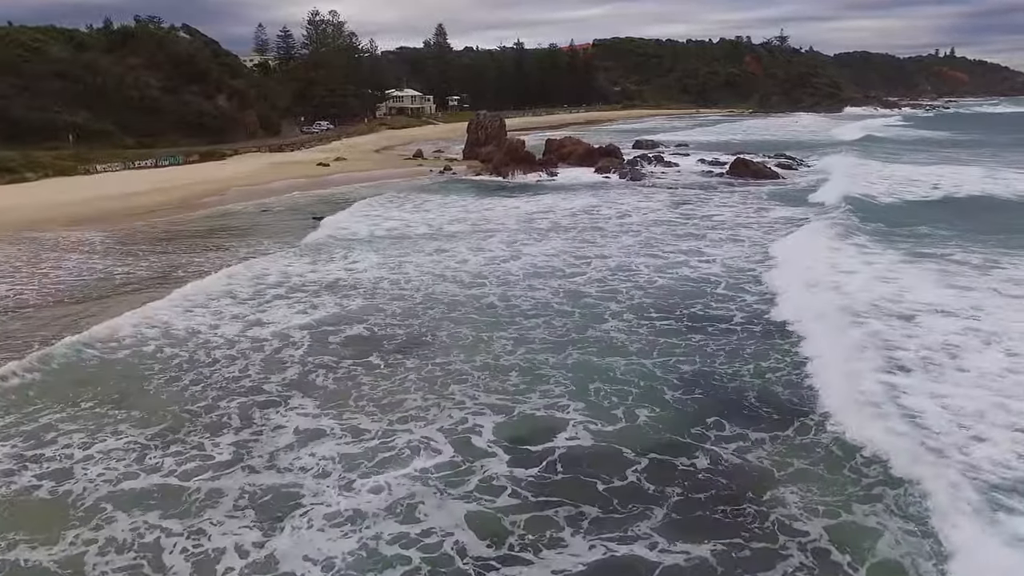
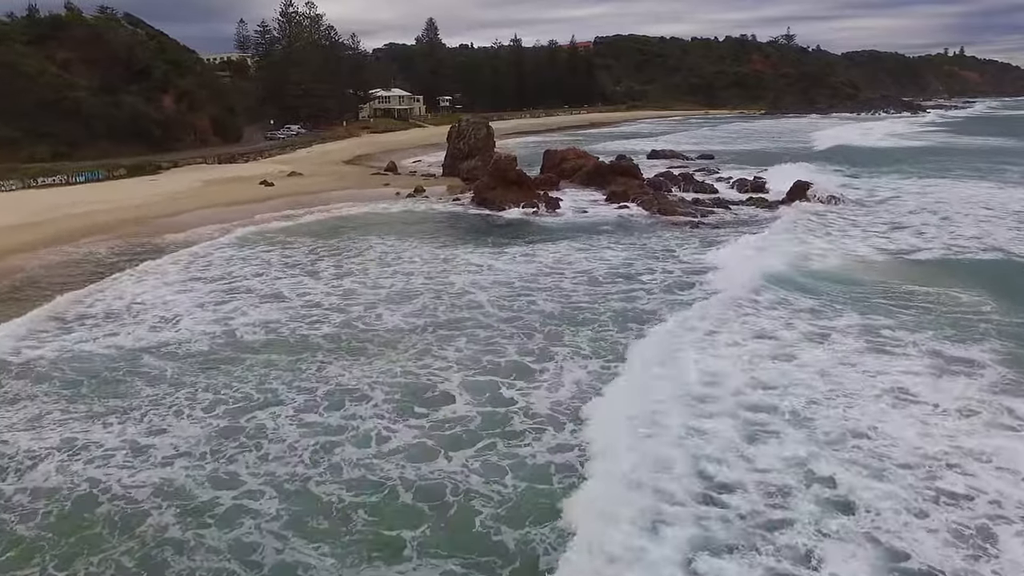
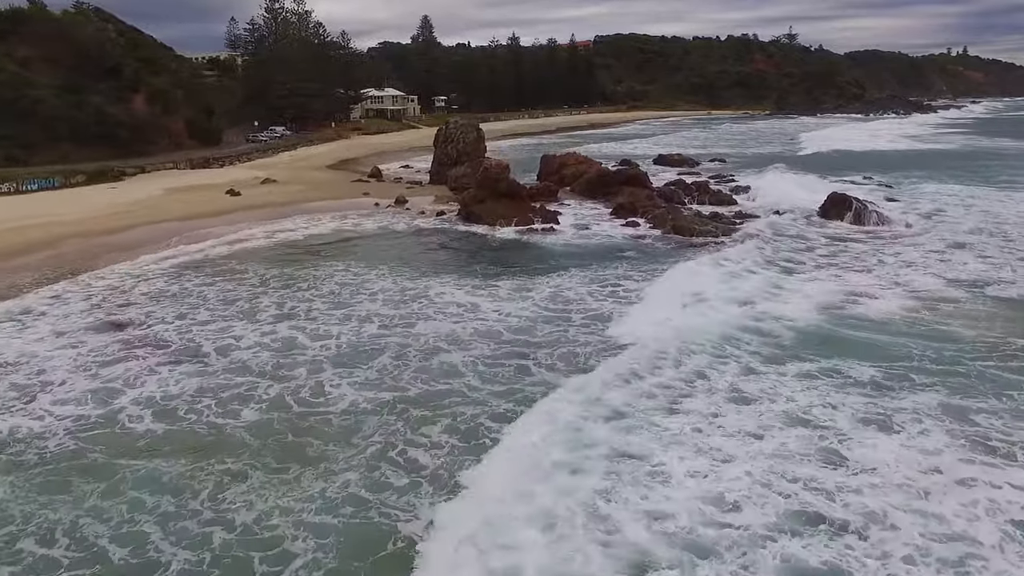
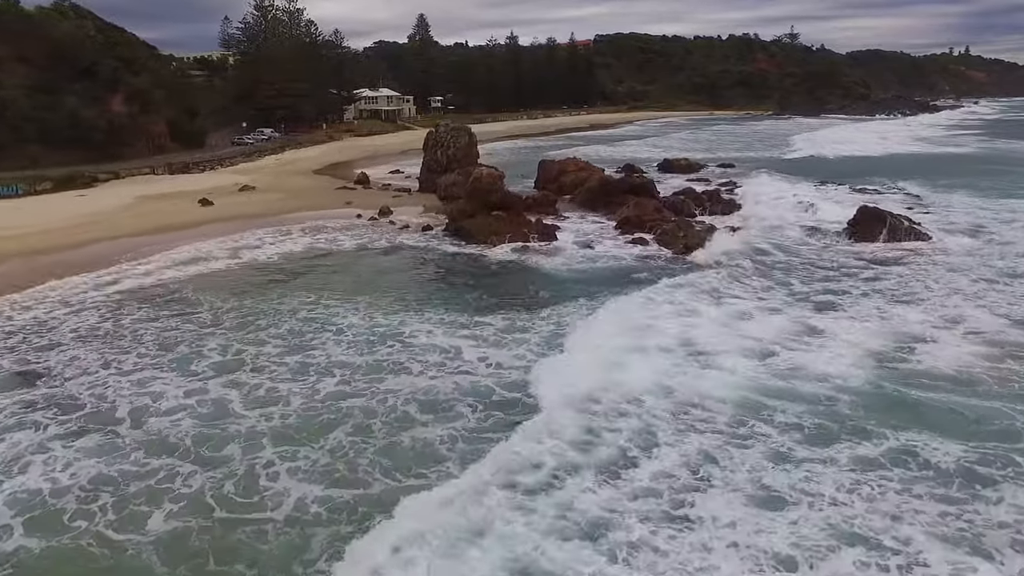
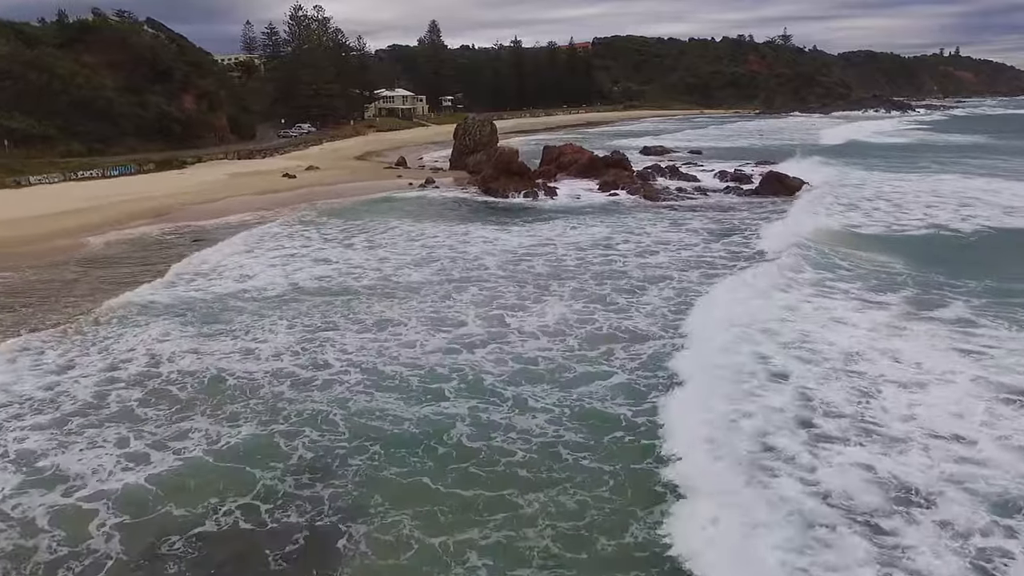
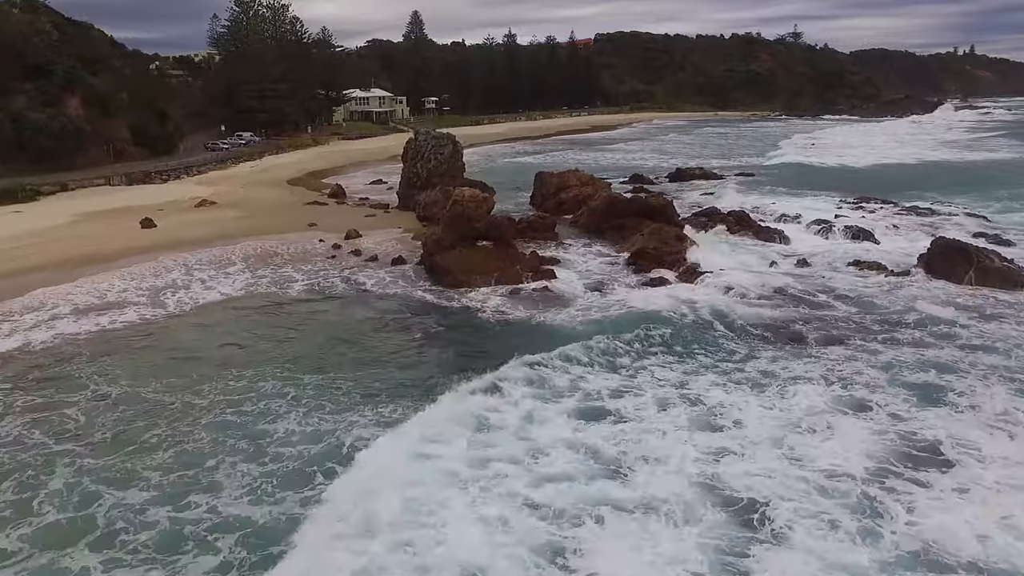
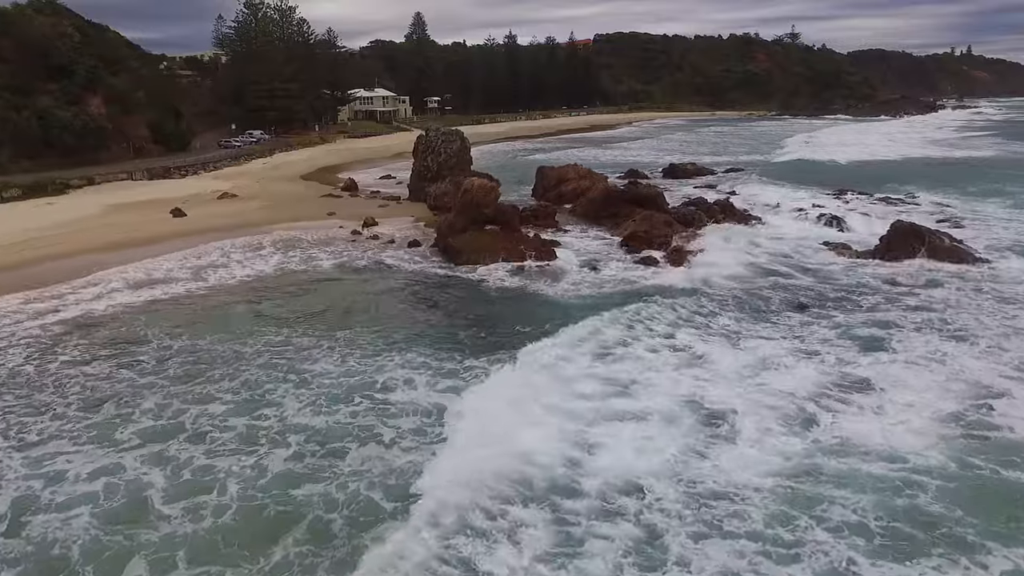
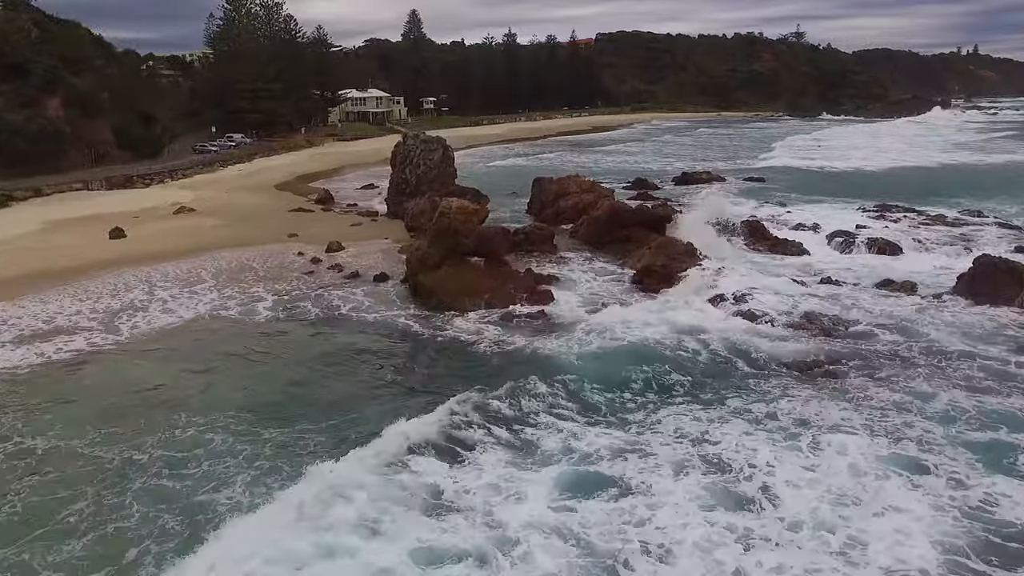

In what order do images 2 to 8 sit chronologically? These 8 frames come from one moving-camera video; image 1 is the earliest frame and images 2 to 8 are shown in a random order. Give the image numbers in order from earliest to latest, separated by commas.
5, 2, 3, 4, 7, 6, 8
